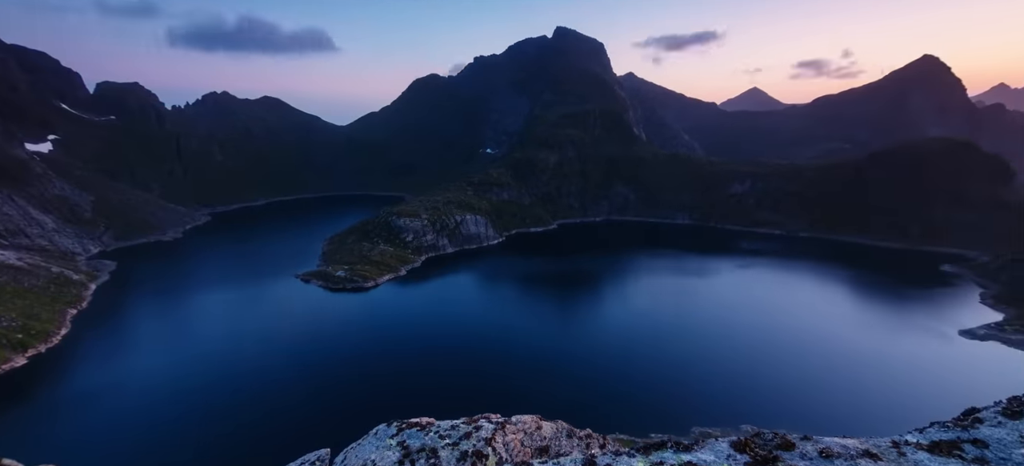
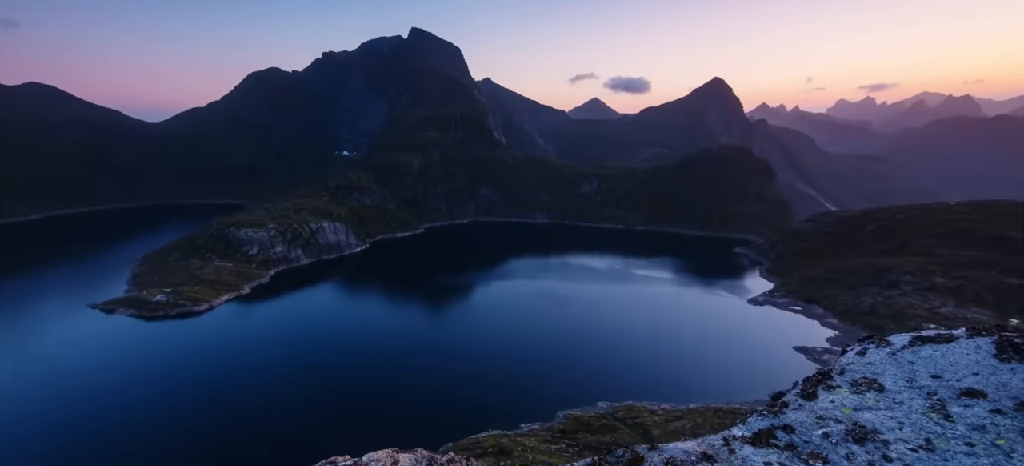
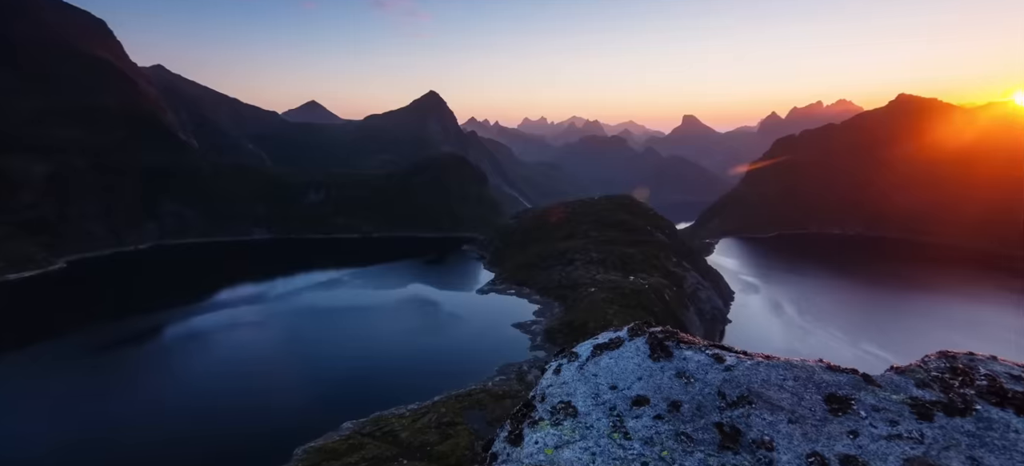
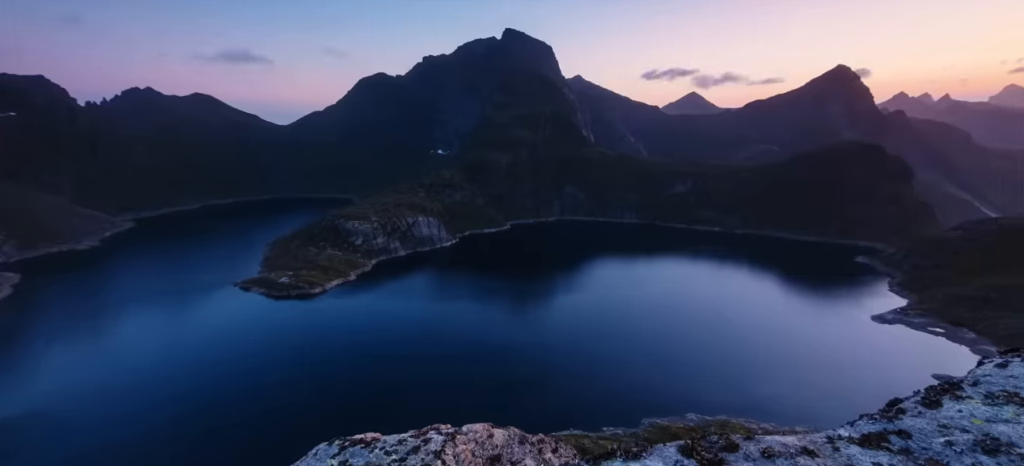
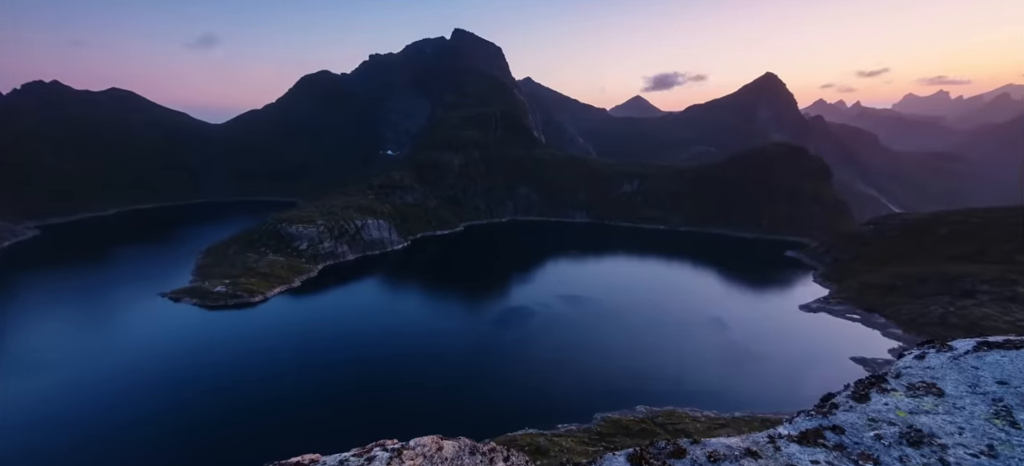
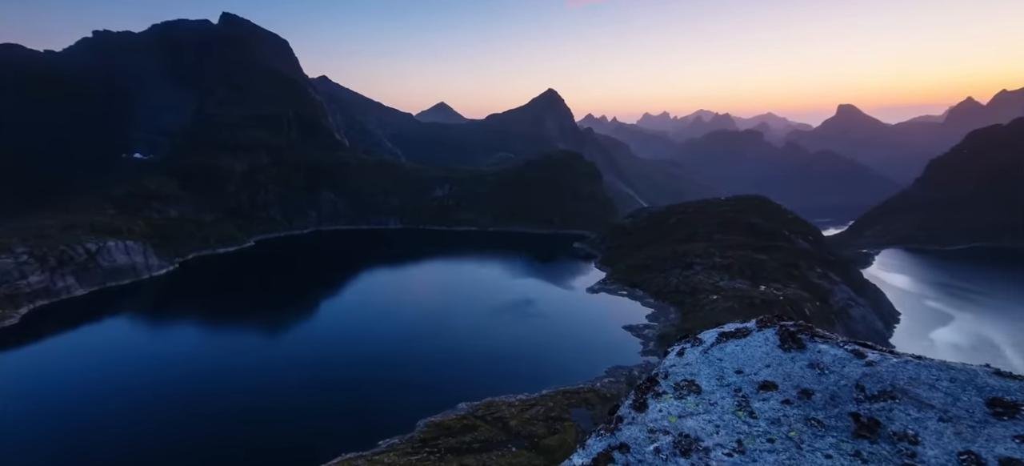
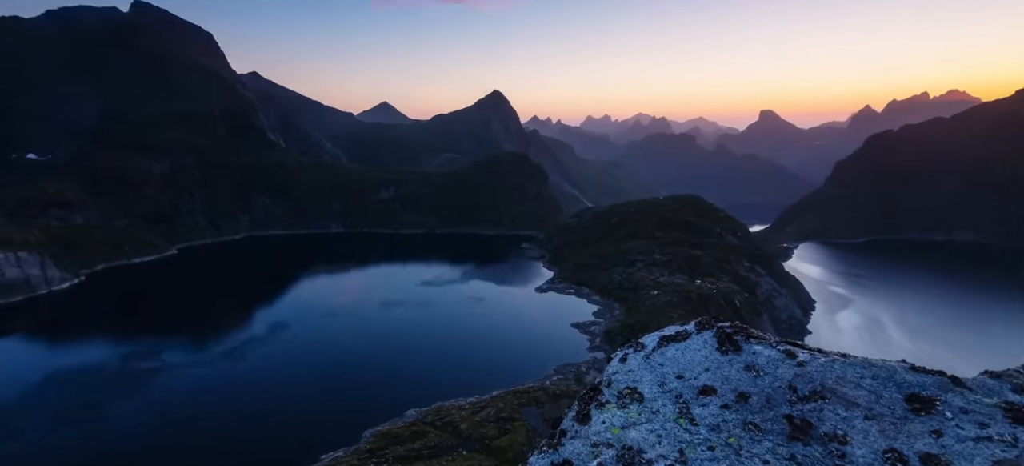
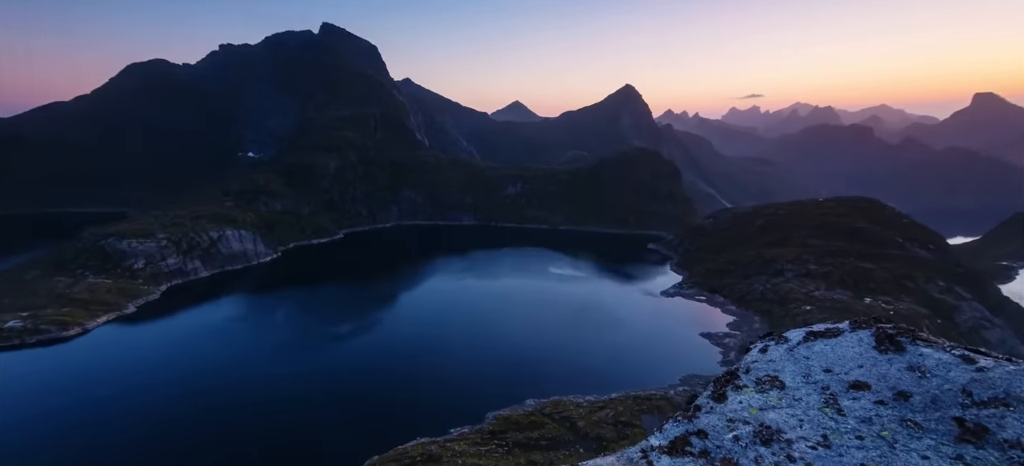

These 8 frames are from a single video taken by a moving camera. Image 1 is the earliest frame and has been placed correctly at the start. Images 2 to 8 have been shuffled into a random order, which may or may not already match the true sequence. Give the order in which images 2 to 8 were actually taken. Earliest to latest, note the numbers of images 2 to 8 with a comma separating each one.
4, 5, 2, 8, 6, 7, 3
